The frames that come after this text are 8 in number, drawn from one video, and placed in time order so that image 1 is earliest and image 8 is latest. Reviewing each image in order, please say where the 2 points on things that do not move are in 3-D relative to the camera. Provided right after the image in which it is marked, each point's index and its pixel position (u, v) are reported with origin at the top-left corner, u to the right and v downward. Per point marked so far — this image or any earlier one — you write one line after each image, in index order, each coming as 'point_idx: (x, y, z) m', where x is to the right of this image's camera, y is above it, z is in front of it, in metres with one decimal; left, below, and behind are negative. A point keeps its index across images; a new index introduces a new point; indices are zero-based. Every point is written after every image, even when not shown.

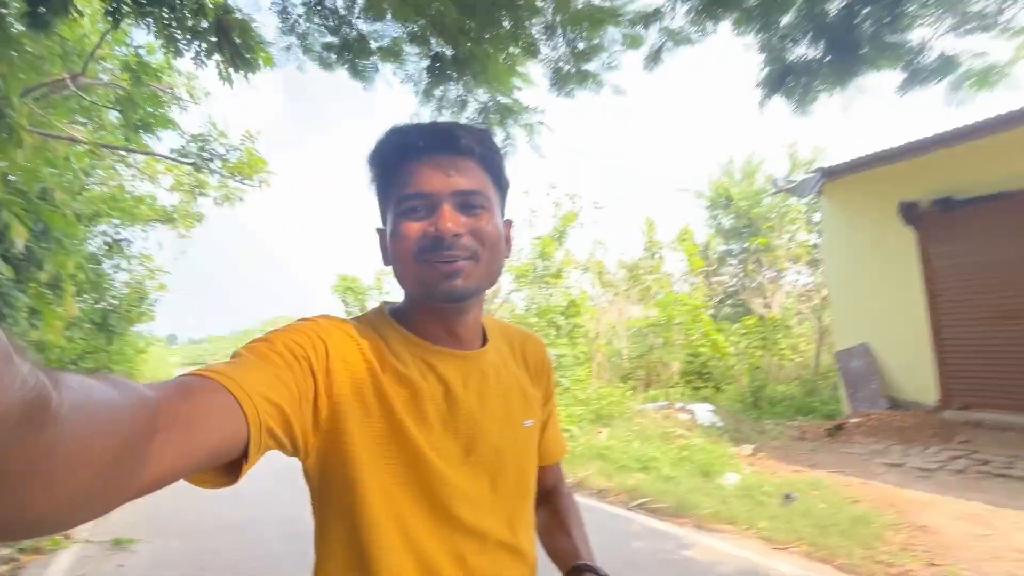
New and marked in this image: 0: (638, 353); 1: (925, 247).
0: (+2.3, -1.4, +9.6) m
1: (+5.3, +0.5, +6.6) m
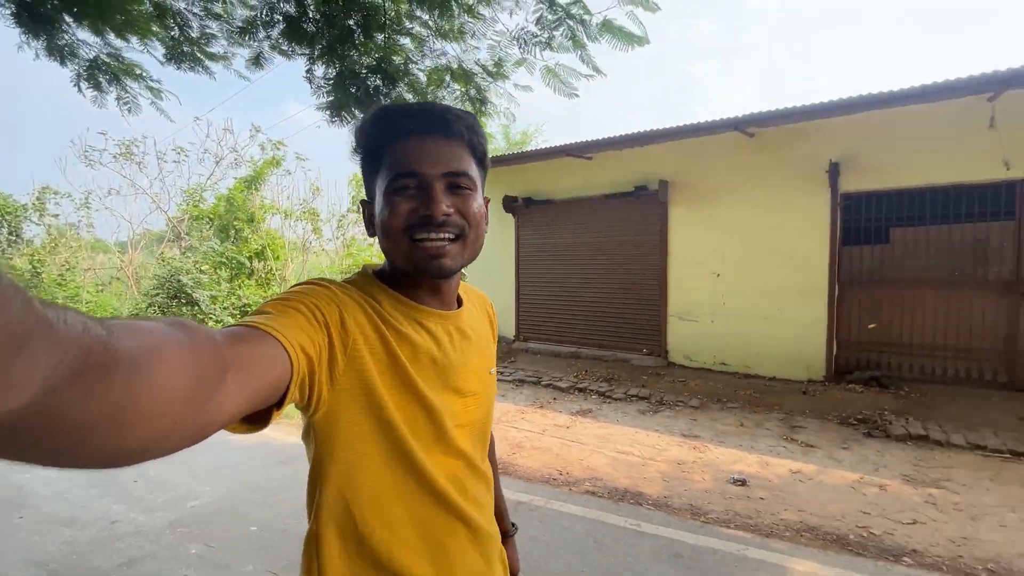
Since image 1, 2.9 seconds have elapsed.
0: (-4.2, -0.2, +10.7) m
1: (0.0, +1.1, +9.1) m
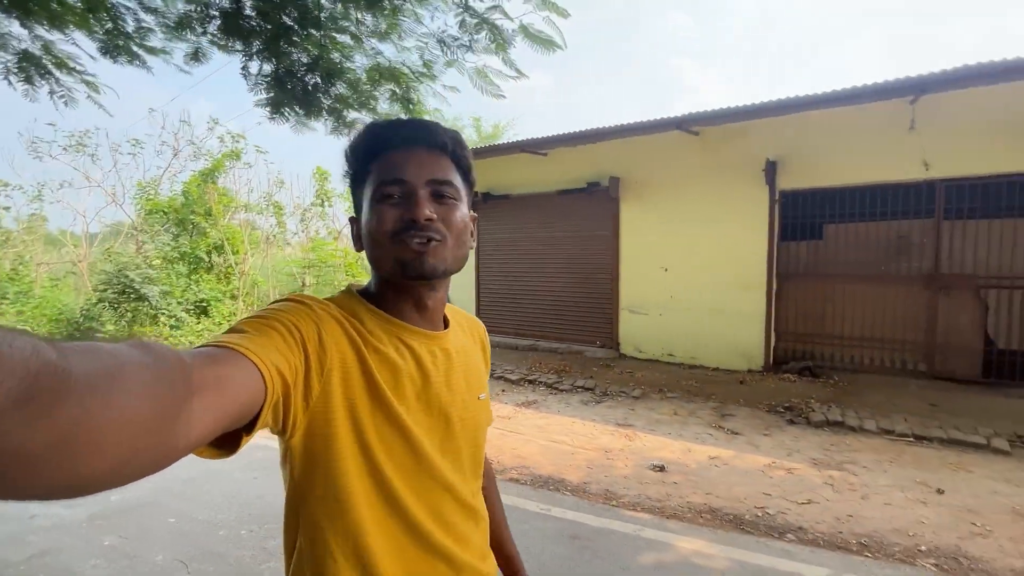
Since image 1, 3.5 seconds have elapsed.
0: (-5.0, -0.1, +10.6) m
1: (-0.7, +1.2, +9.2) m
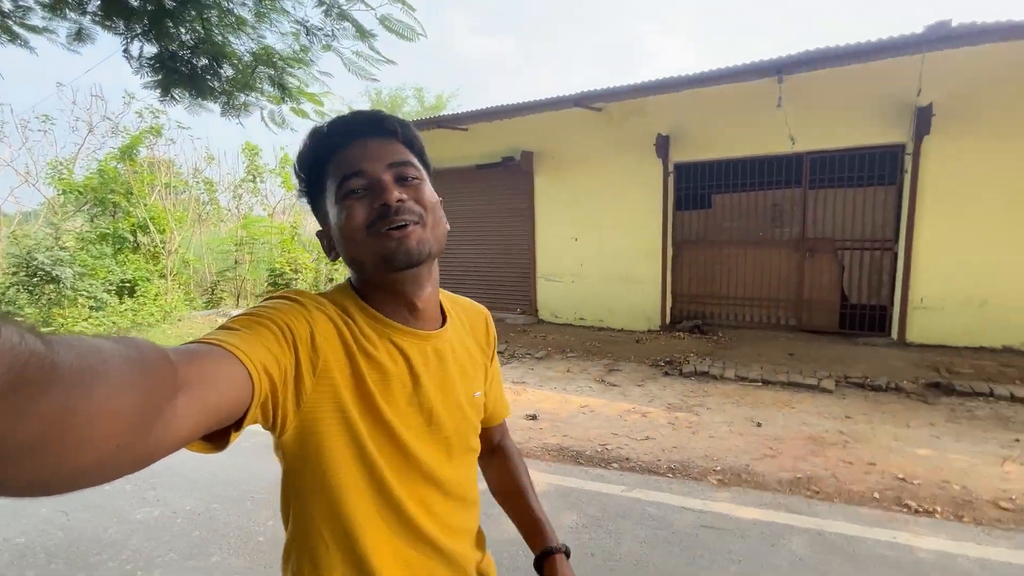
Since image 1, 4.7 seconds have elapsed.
0: (-6.5, +0.4, +10.6) m
1: (-2.2, +1.7, +9.4) m
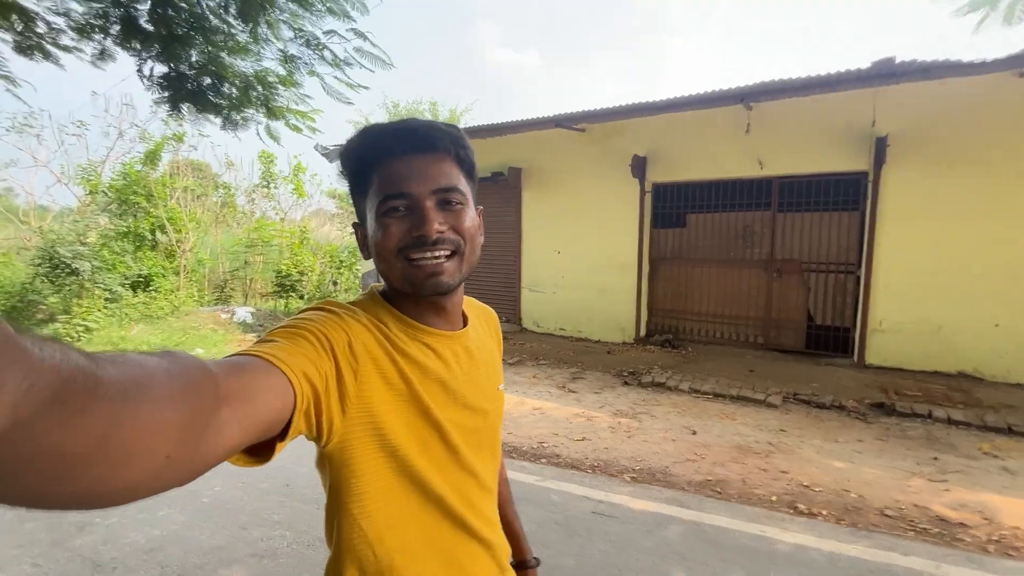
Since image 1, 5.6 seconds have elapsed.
0: (-6.6, +0.4, +11.3) m
1: (-2.3, +1.6, +9.8) m
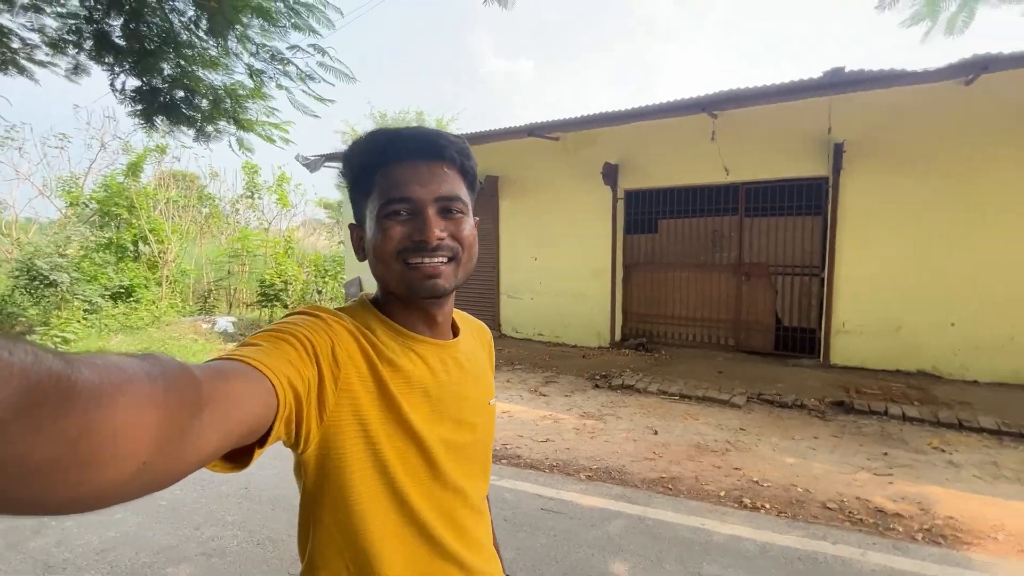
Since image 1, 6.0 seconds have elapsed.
0: (-7.0, +0.2, +11.3) m
1: (-2.7, +1.4, +9.9) m
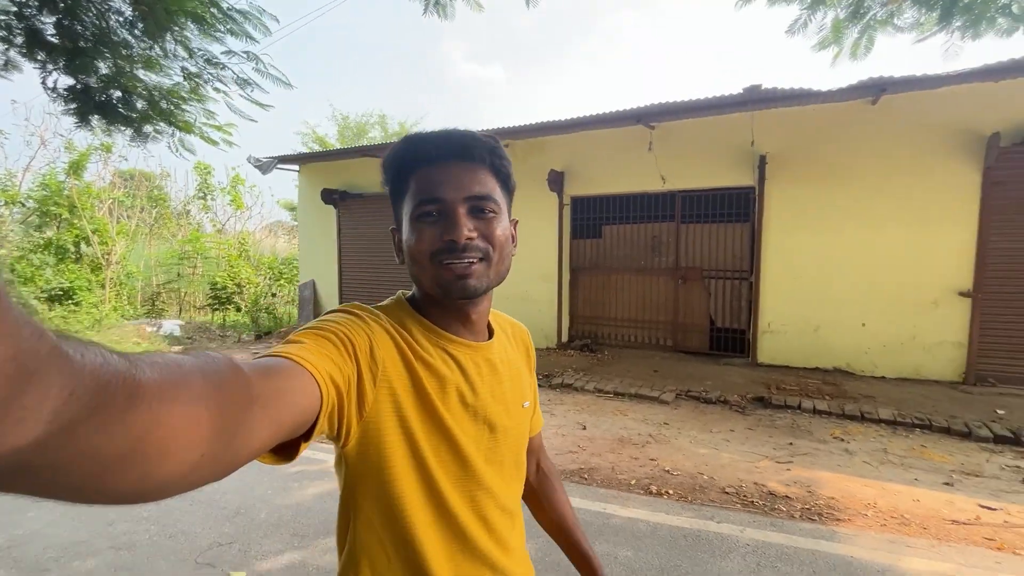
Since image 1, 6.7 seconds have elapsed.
0: (-8.0, +0.1, +11.0) m
1: (-3.6, +1.4, +9.9) m
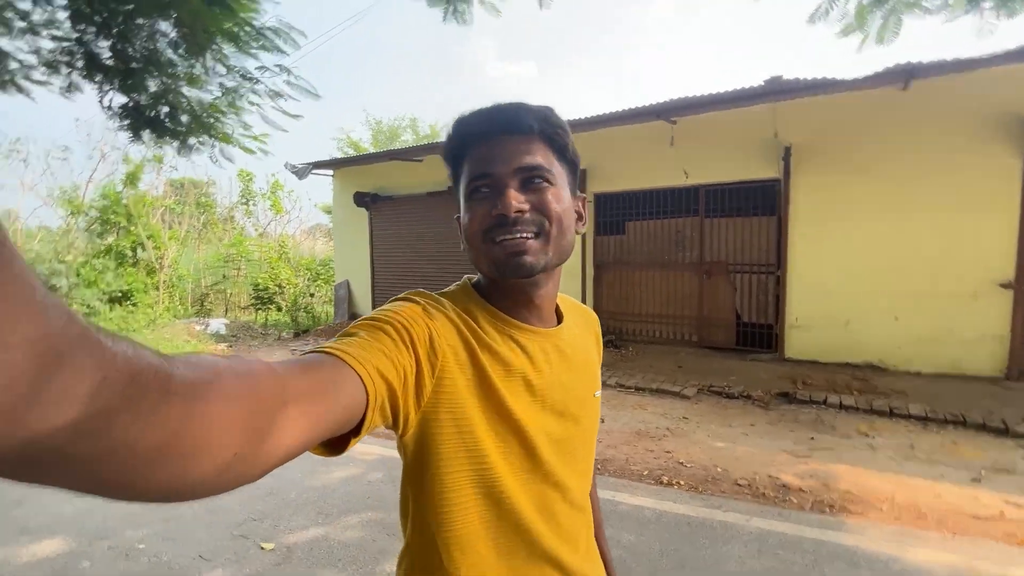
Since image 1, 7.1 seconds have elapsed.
0: (-7.3, +0.1, +11.7) m
1: (-3.0, +1.4, +10.3) m
